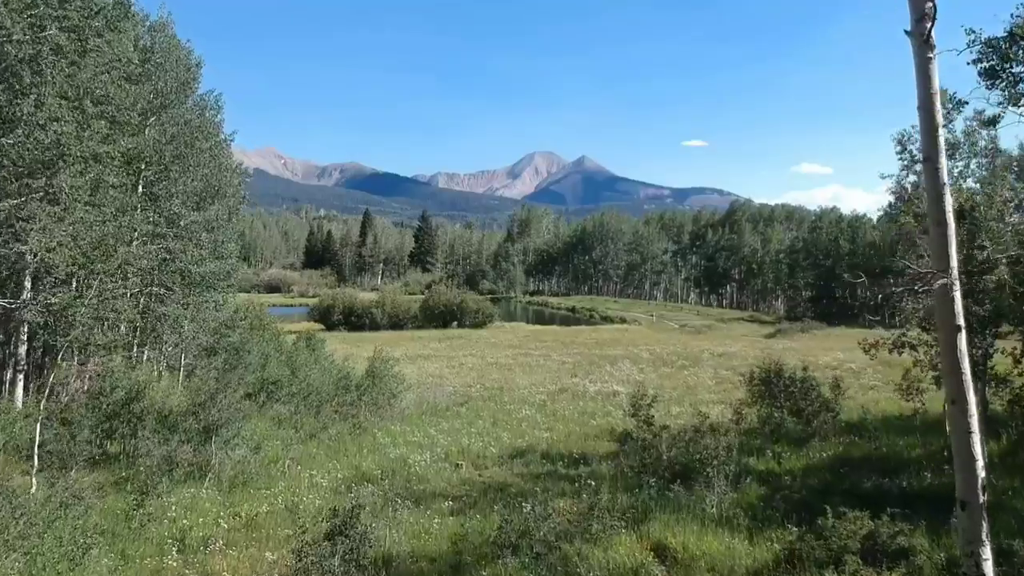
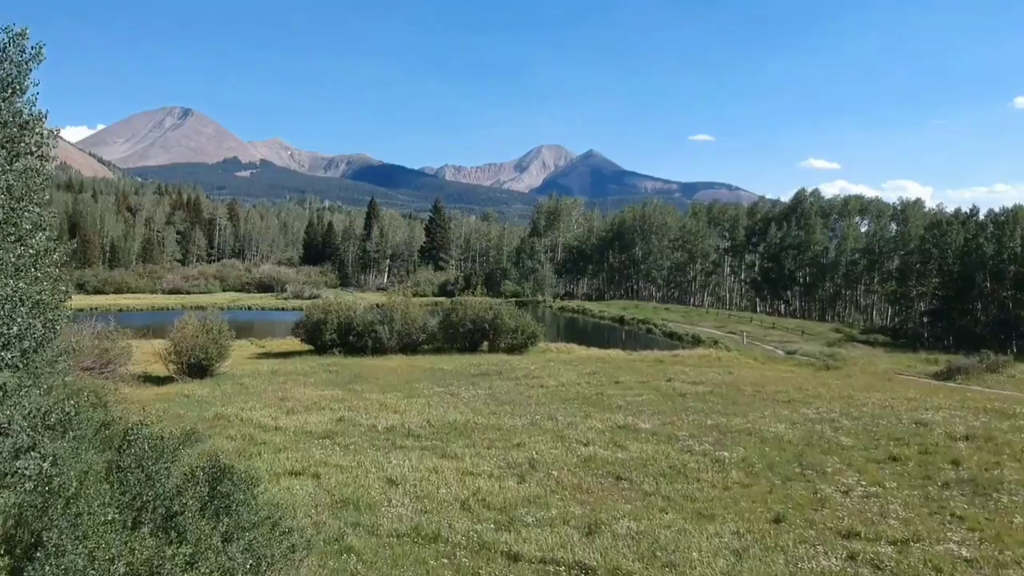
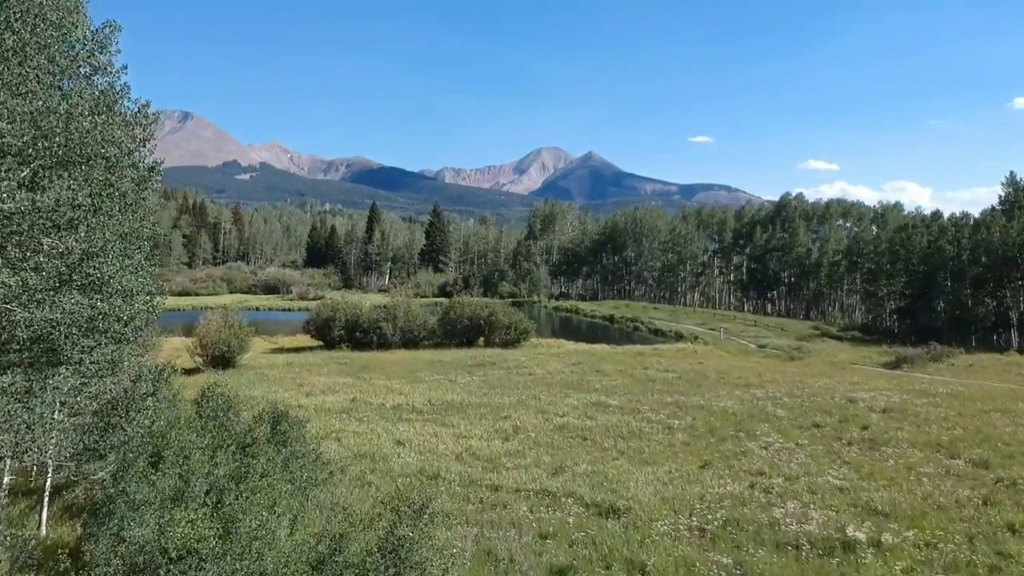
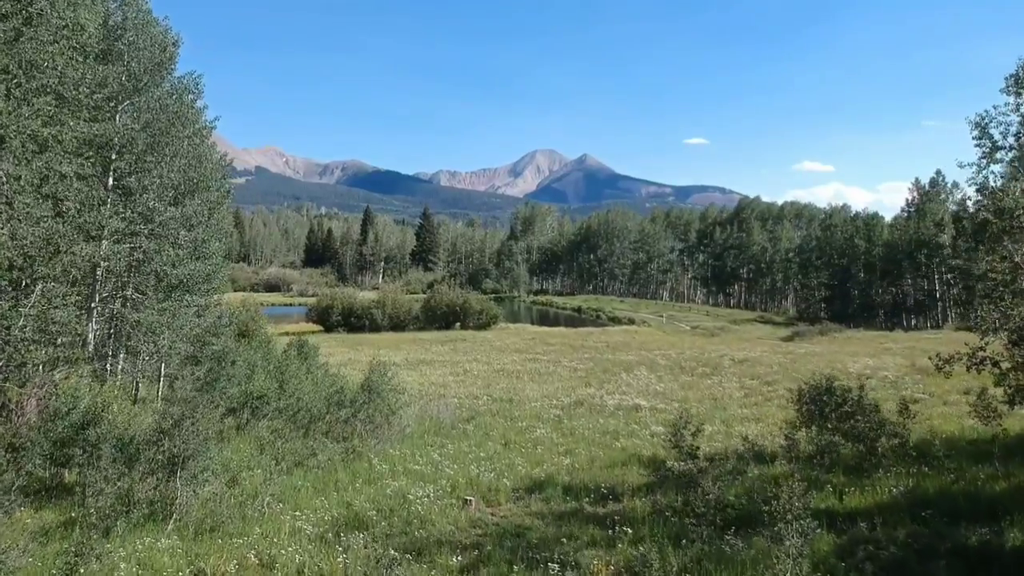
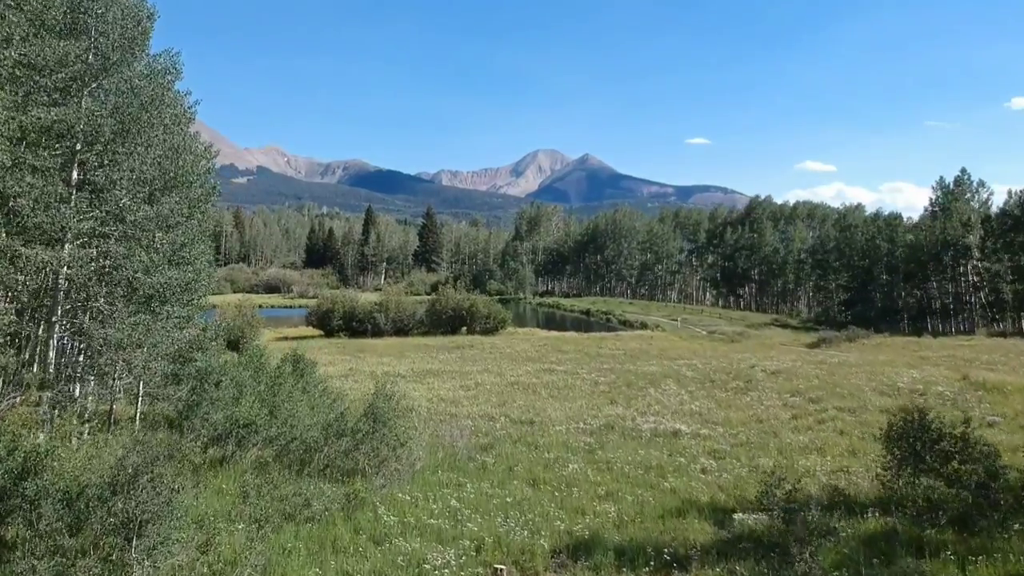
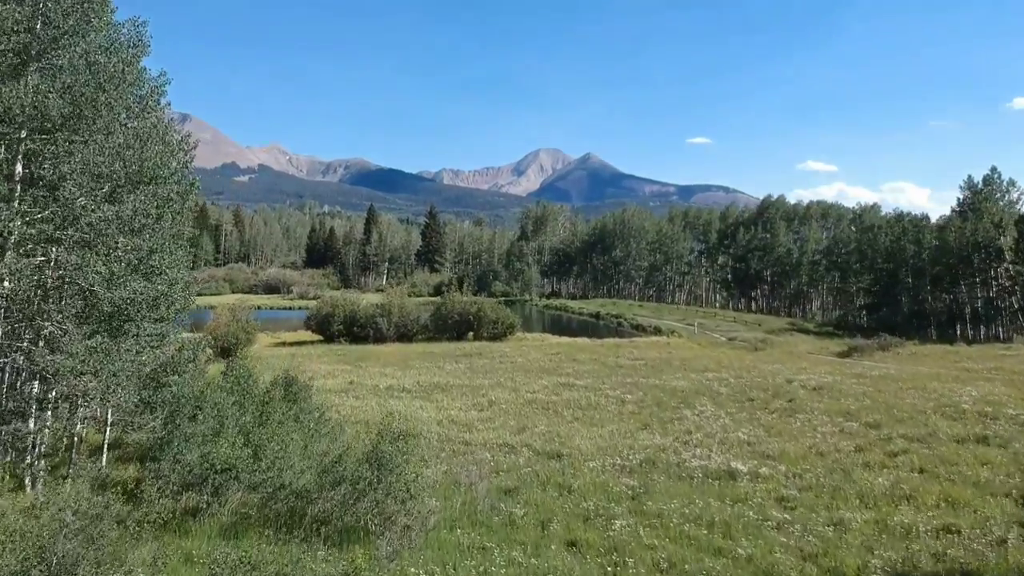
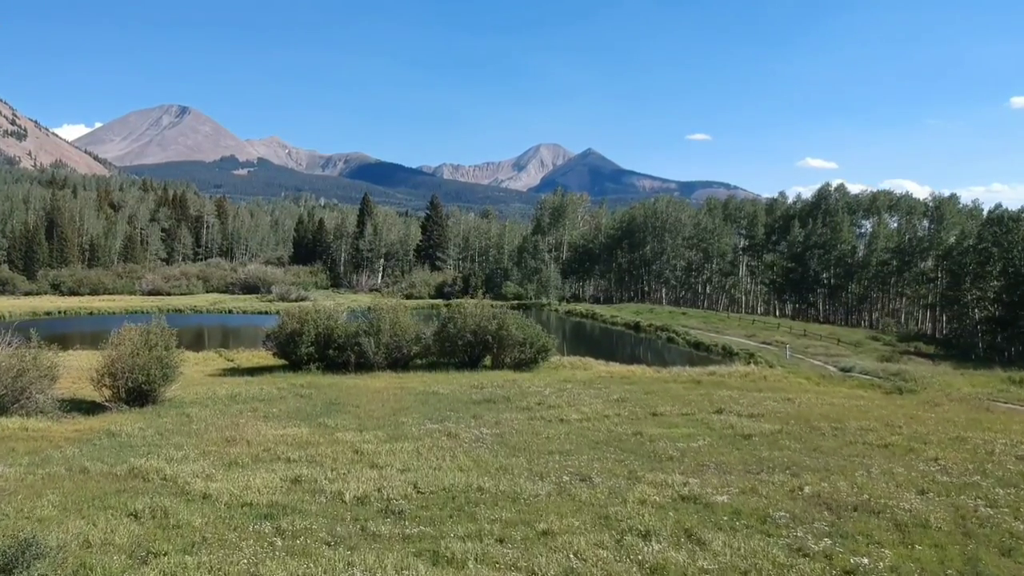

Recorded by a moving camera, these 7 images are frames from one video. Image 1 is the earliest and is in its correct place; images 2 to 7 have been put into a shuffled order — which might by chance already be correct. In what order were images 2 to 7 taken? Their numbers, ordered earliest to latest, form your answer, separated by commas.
4, 5, 6, 3, 2, 7
